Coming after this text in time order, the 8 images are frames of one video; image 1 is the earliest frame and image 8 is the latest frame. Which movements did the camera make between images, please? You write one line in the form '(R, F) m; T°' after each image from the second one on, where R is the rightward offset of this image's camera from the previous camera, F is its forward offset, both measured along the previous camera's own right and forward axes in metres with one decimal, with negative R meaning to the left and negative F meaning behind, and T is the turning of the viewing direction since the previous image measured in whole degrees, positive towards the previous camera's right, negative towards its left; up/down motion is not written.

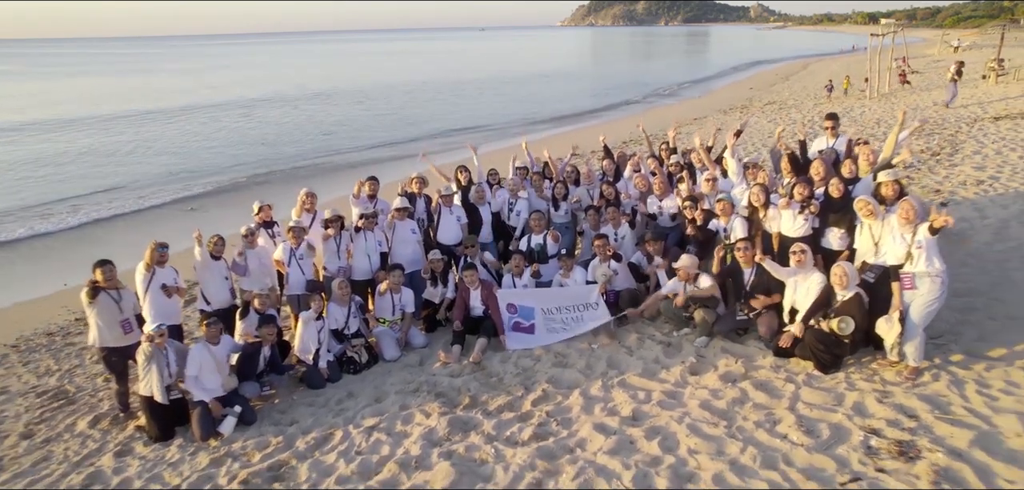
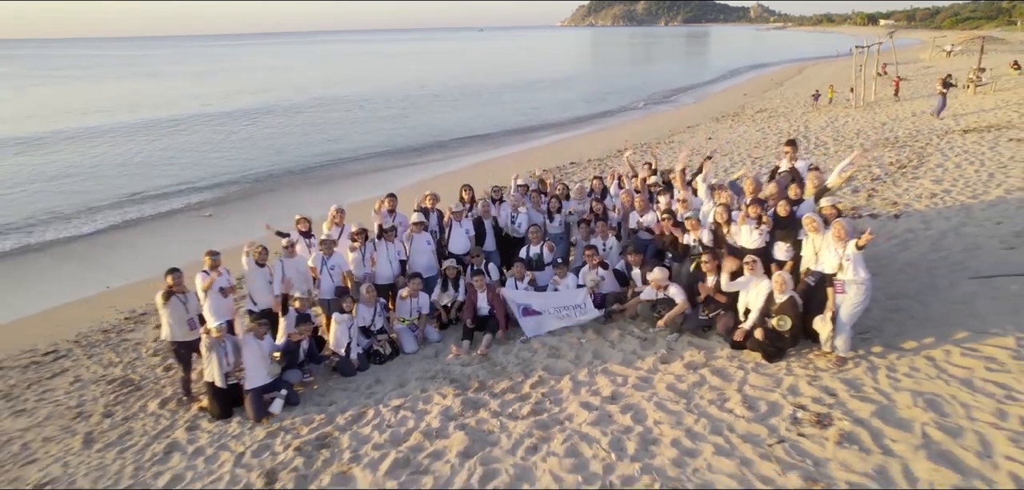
(0.0, -0.9) m; 0°
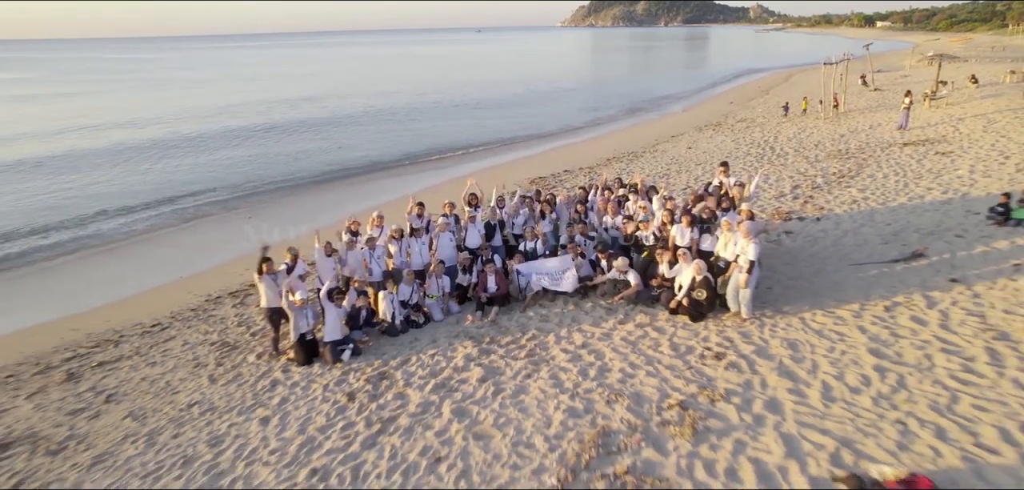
(0.0, -2.0) m; 0°
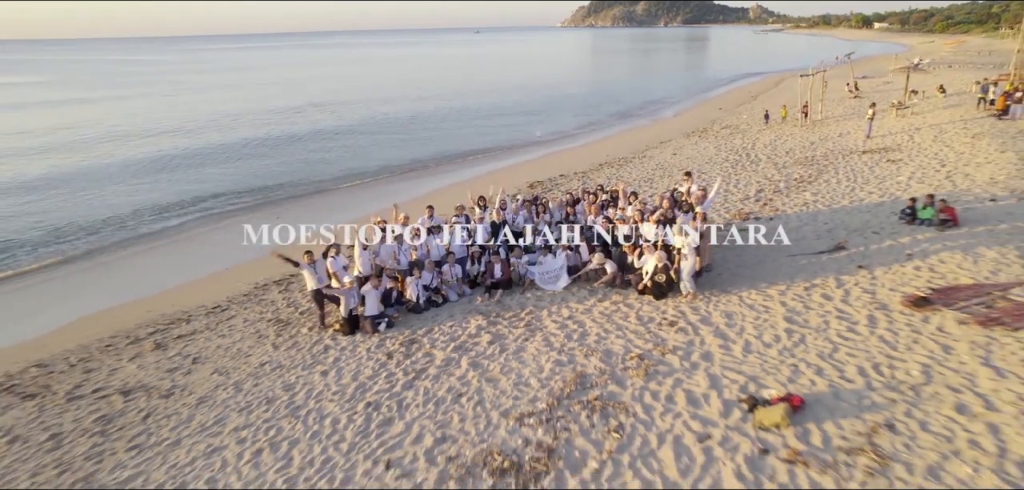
(0.0, -1.8) m; 0°
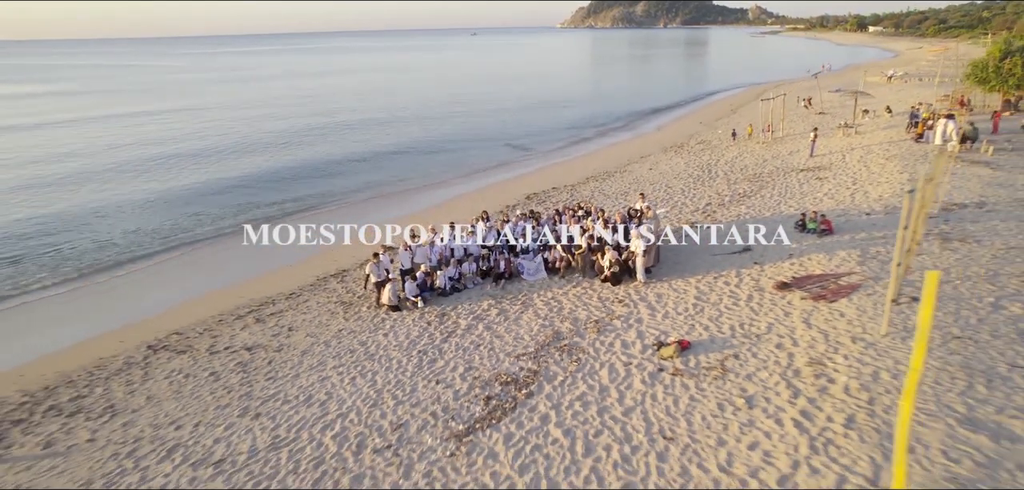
(0.0, -3.6) m; 0°
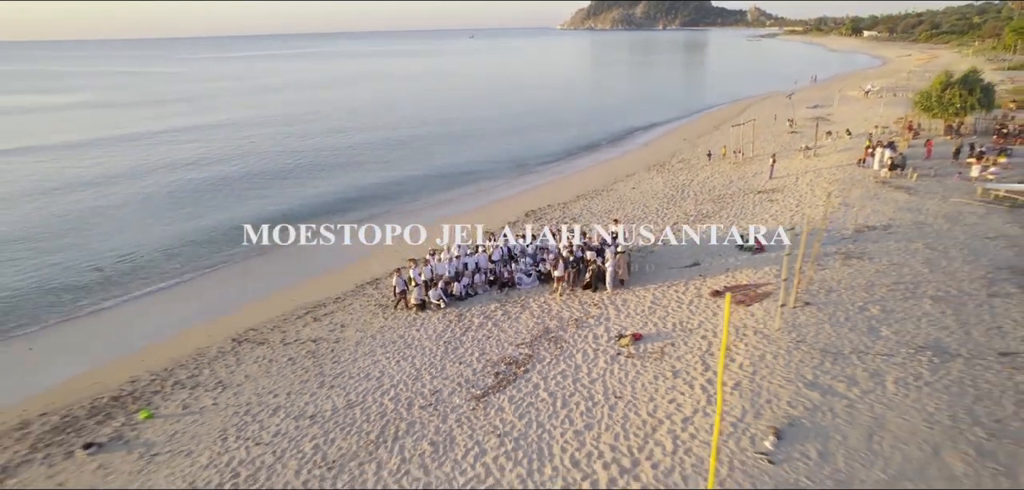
(0.0, -3.5) m; 0°
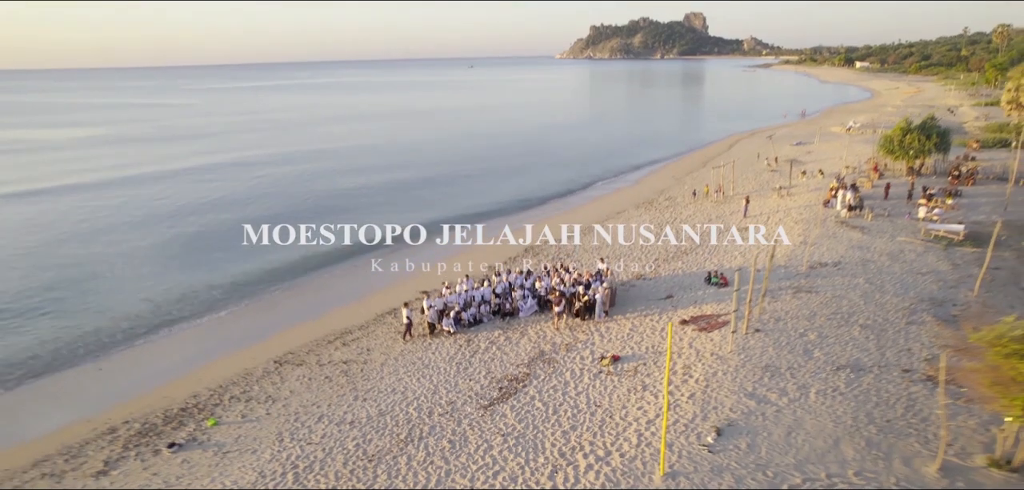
(0.0, -2.7) m; 0°
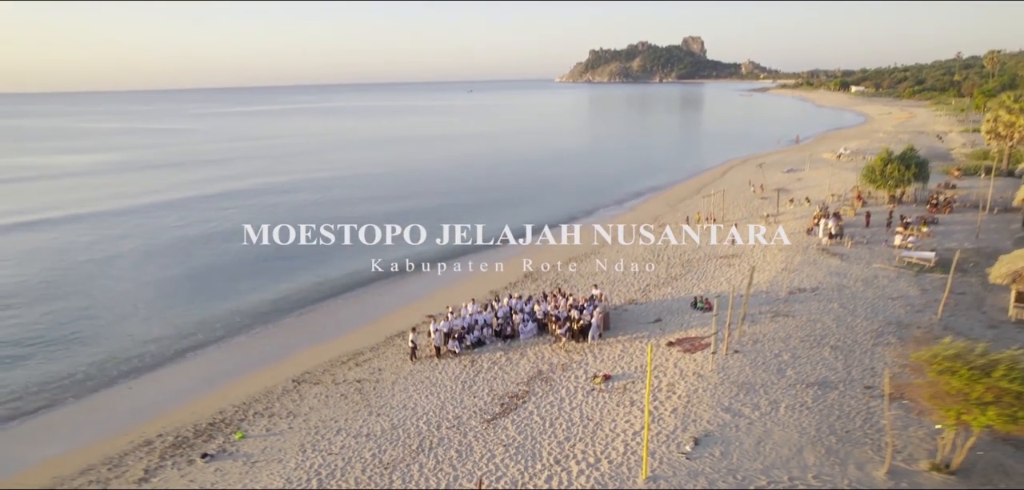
(0.0, -1.5) m; 0°
